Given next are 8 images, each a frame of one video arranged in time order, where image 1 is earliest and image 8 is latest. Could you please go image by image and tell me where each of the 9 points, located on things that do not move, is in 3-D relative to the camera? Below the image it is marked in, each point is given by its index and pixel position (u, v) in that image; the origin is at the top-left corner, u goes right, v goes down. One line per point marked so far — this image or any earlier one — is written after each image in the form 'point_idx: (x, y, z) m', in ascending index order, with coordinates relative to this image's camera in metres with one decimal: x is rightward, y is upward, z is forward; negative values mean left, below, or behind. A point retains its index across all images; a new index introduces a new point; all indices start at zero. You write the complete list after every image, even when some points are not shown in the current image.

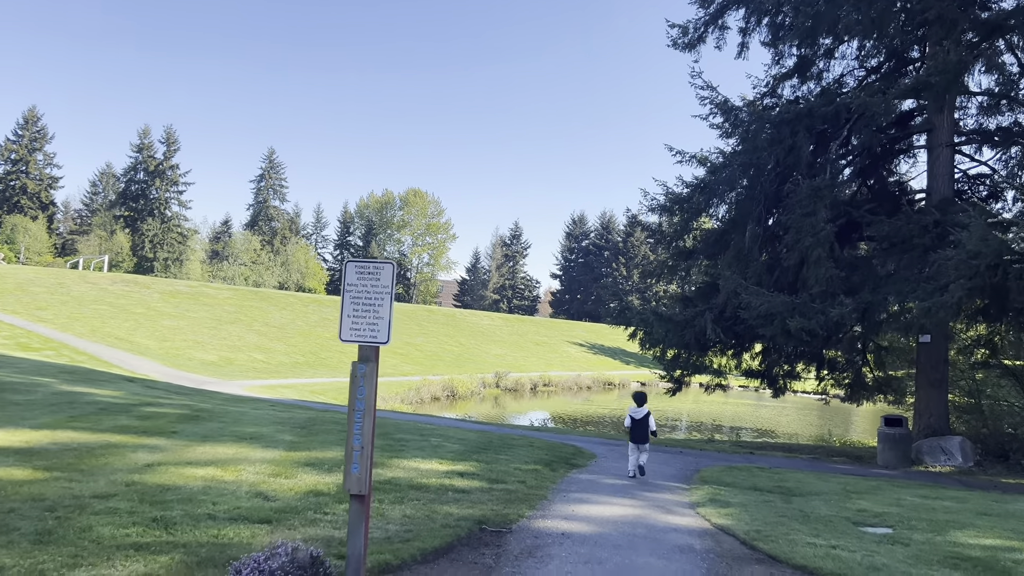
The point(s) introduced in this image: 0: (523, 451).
0: (+0.1, -1.8, +9.0) m
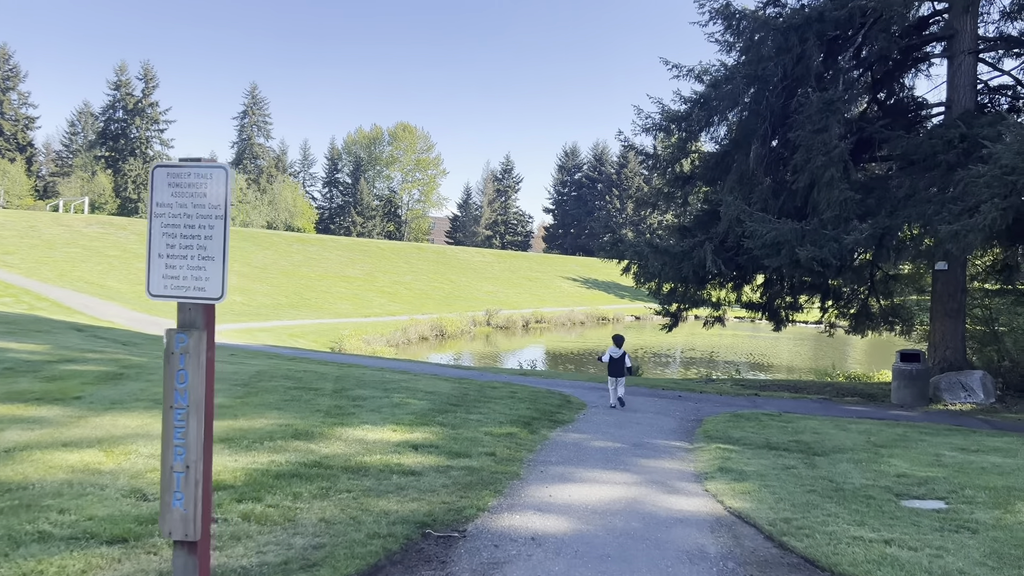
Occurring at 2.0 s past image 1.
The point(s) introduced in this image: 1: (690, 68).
0: (-0.1, -1.2, +7.8) m
1: (+3.2, +3.9, +14.2) m
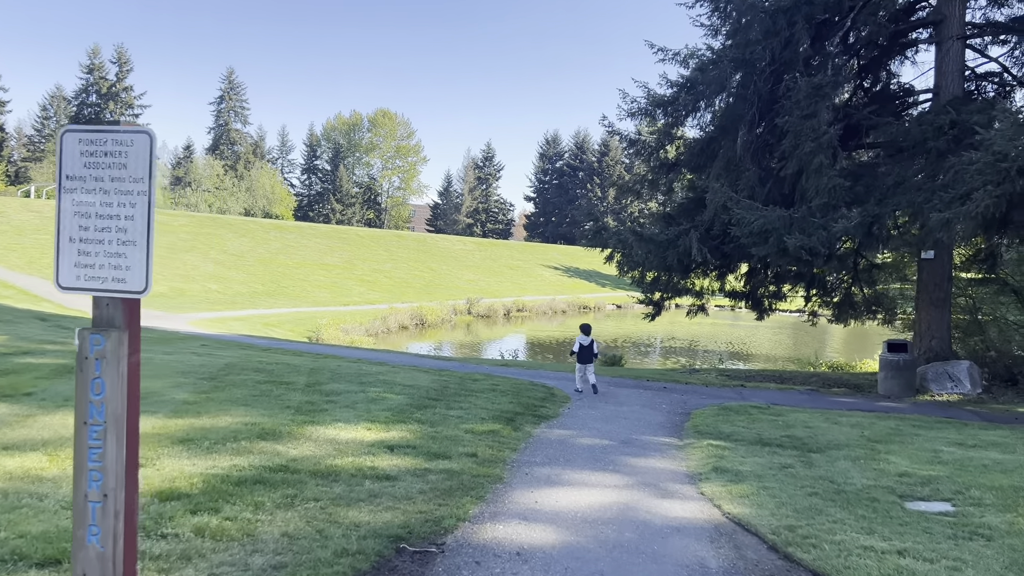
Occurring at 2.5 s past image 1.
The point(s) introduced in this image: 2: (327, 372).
0: (-0.3, -1.1, +7.5) m
1: (+2.8, +4.1, +13.9) m
2: (-1.9, -0.9, +8.3) m
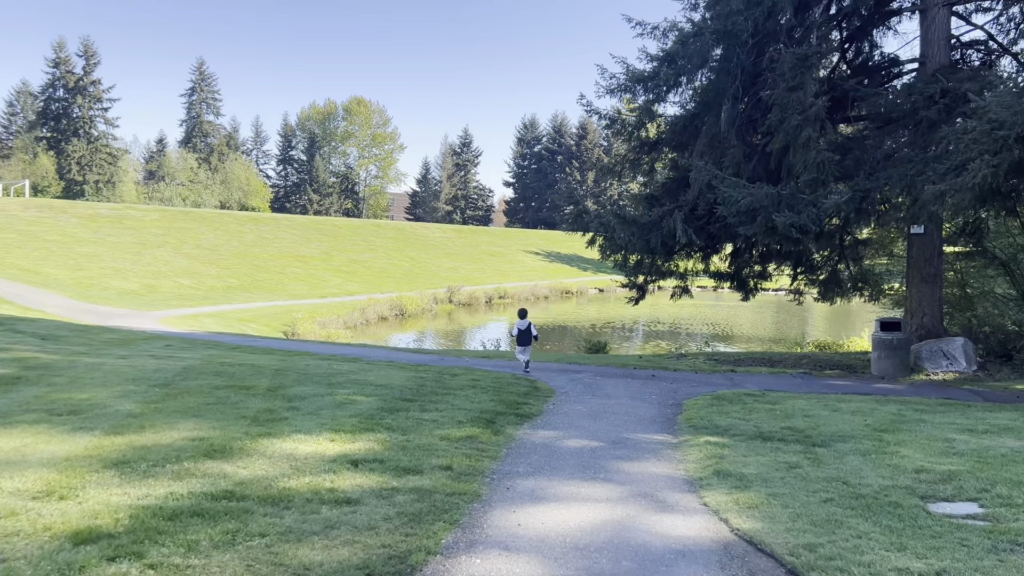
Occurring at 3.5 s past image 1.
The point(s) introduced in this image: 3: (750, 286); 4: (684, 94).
0: (-0.4, -1.0, +7.0) m
1: (+2.4, +4.4, +13.3) m
2: (-2.1, -0.8, +7.8) m
3: (+5.0, 0.0, +16.7) m
4: (+2.9, +3.2, +13.2) m
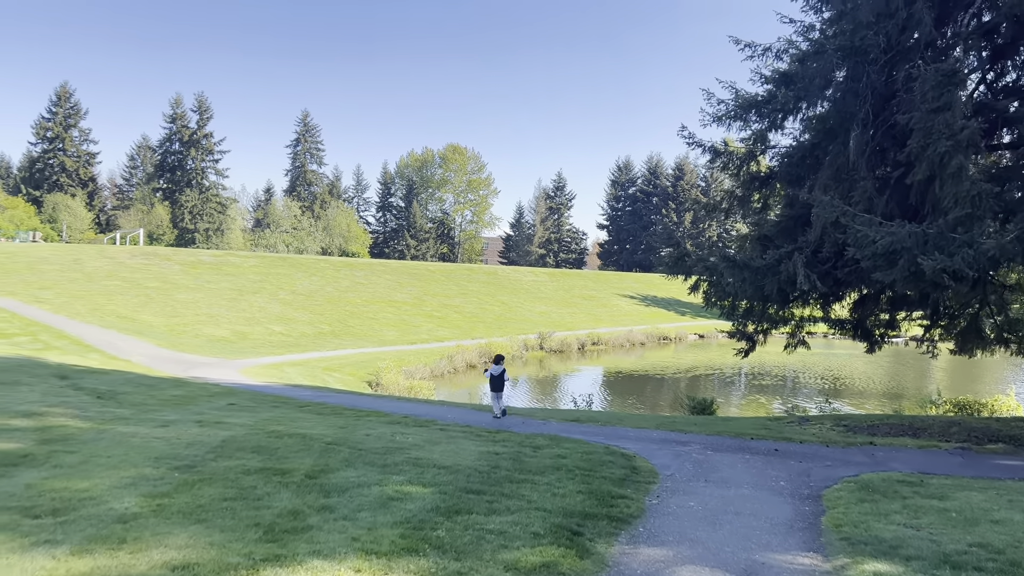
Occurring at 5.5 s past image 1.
0: (+0.2, -1.4, +5.6) m
1: (+3.8, +3.6, +11.9) m
2: (-1.4, -1.3, +6.6) m
3: (+6.7, -0.9, +14.7) m
4: (+4.2, +2.4, +11.7) m
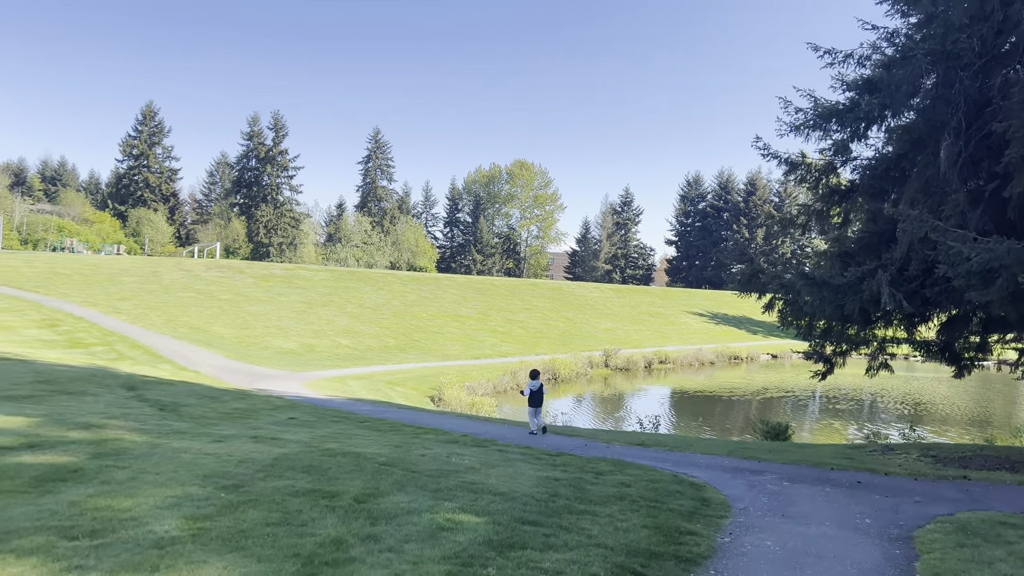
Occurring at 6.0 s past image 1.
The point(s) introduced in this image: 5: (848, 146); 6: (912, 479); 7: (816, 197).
0: (+0.6, -1.5, +5.2) m
1: (+4.7, +3.3, +11.3) m
2: (-0.9, -1.4, +6.3) m
3: (+7.9, -1.3, +13.7) m
4: (+5.1, +2.2, +11.0) m
5: (+4.7, +2.0, +11.1) m
6: (+4.3, -2.0, +8.6) m
7: (+4.7, +1.4, +12.4) m
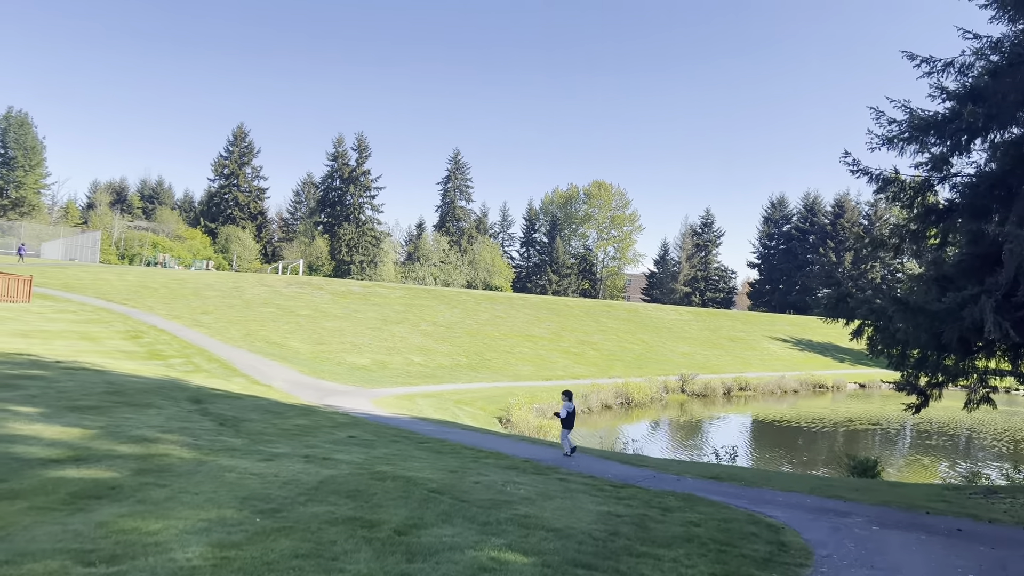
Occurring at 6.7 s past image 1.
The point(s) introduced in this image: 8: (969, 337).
0: (+0.9, -1.7, +4.7) m
1: (+5.7, +3.0, +10.5) m
2: (-0.5, -1.6, +6.0) m
3: (+9.0, -1.7, +12.5) m
4: (+6.1, +1.8, +10.1) m
5: (+5.6, +1.6, +10.3) m
6: (+4.9, -2.3, +7.7) m
7: (+5.7, +1.0, +11.5) m
8: (+5.5, -0.6, +9.6) m
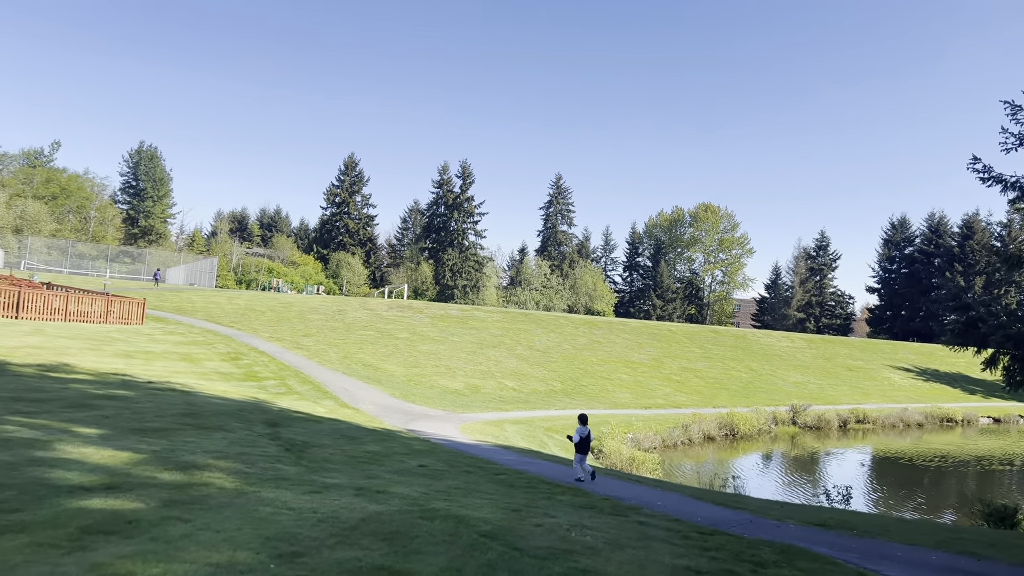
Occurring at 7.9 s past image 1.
0: (+1.1, -1.7, +3.8) m
1: (+6.6, +2.7, +9.1) m
2: (-0.1, -1.7, +5.3) m
3: (+10.1, -2.1, +10.5) m
4: (+6.9, +1.6, +8.6) m
5: (+6.5, +1.4, +8.9) m
6: (+5.4, -2.5, +6.2) m
7: (+6.8, +0.7, +10.0) m
8: (+6.3, -0.8, +8.1) m
